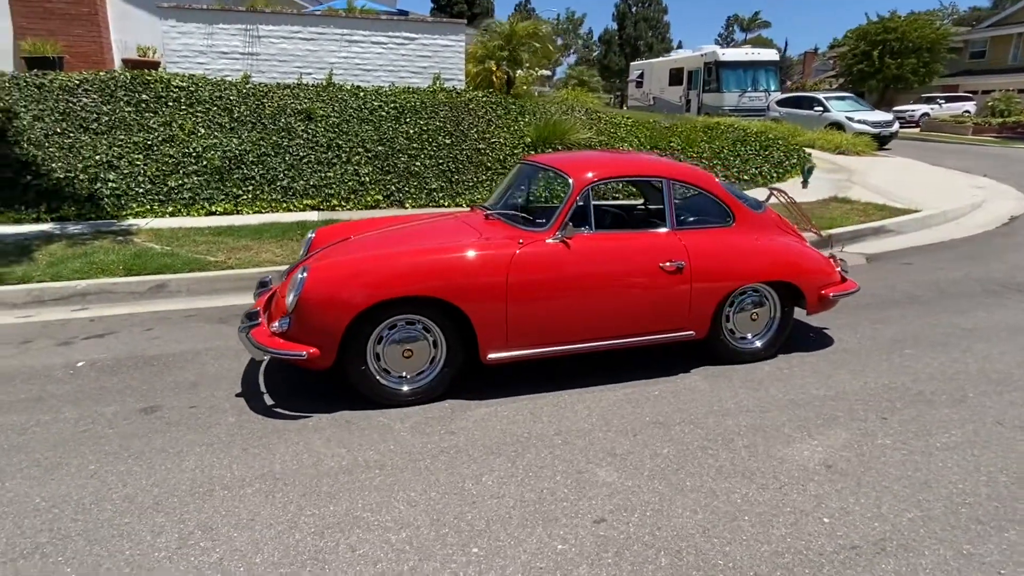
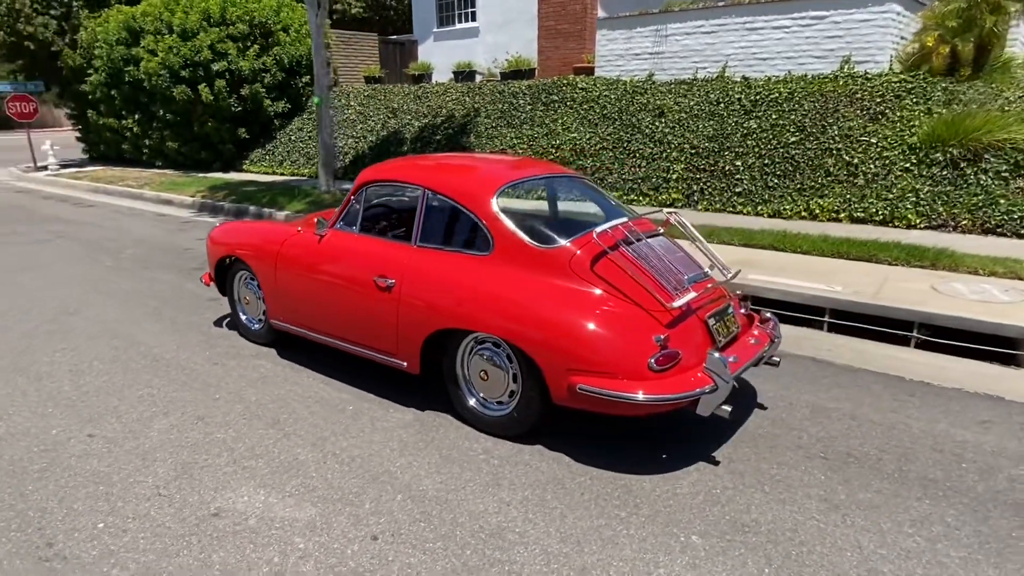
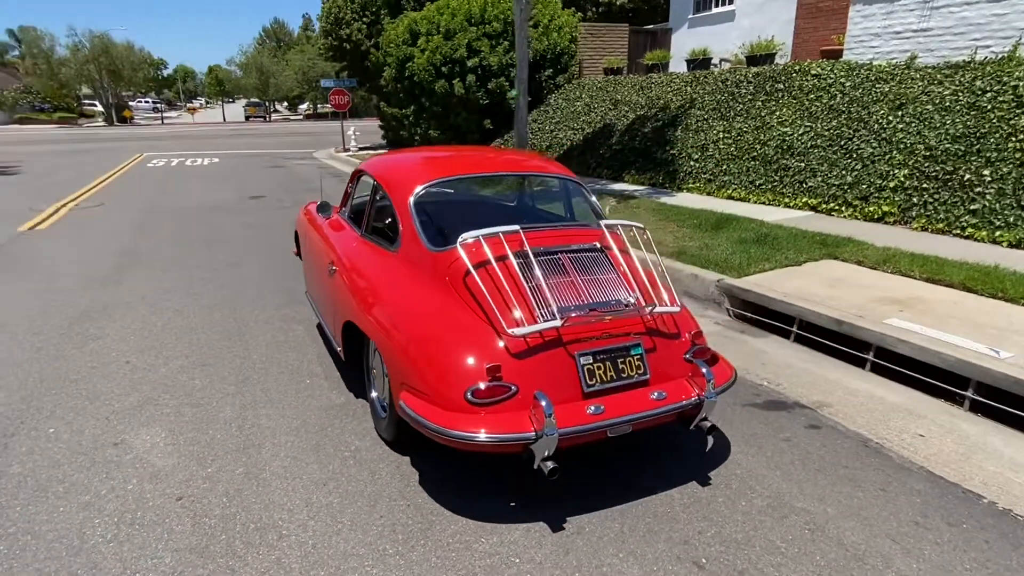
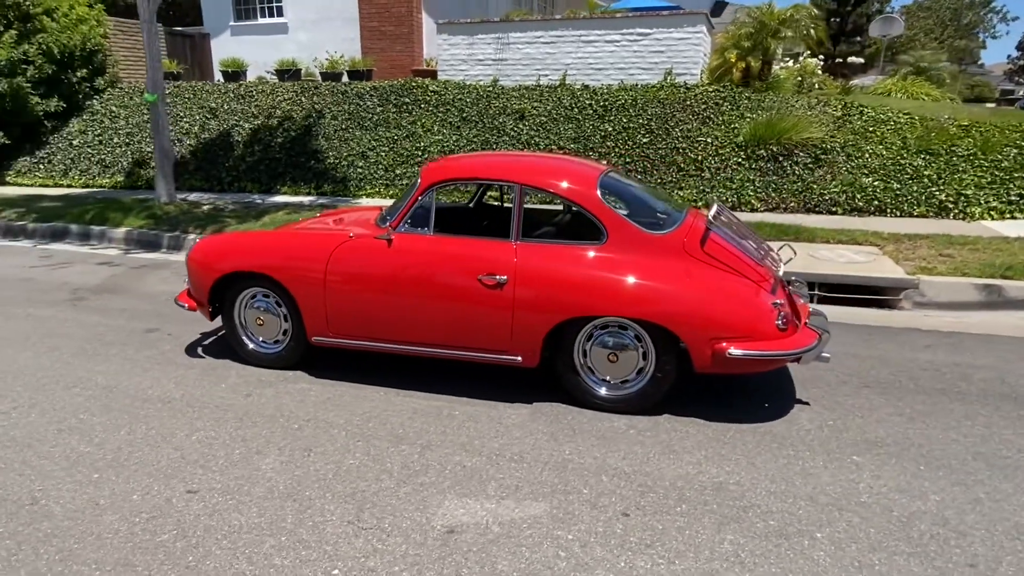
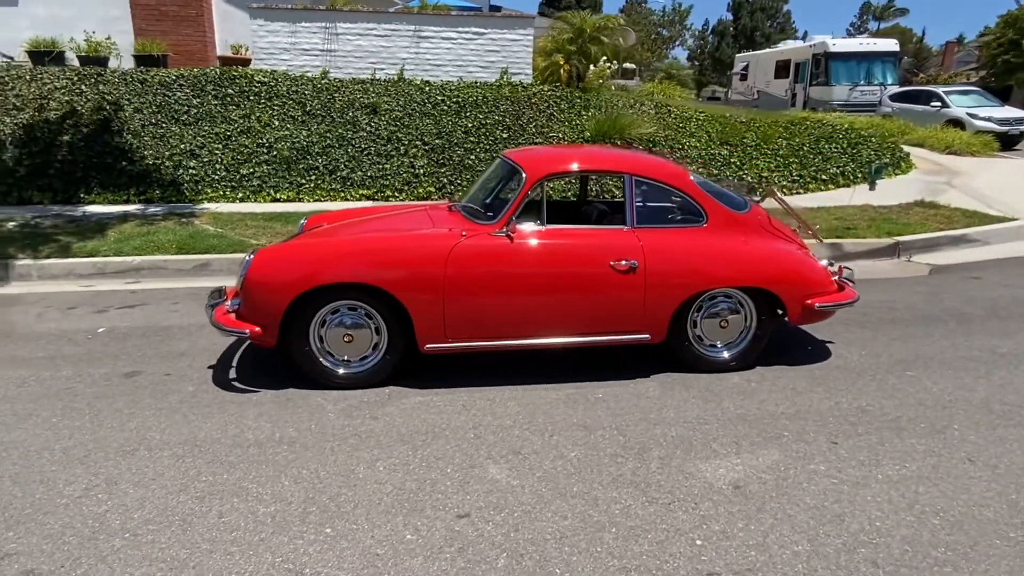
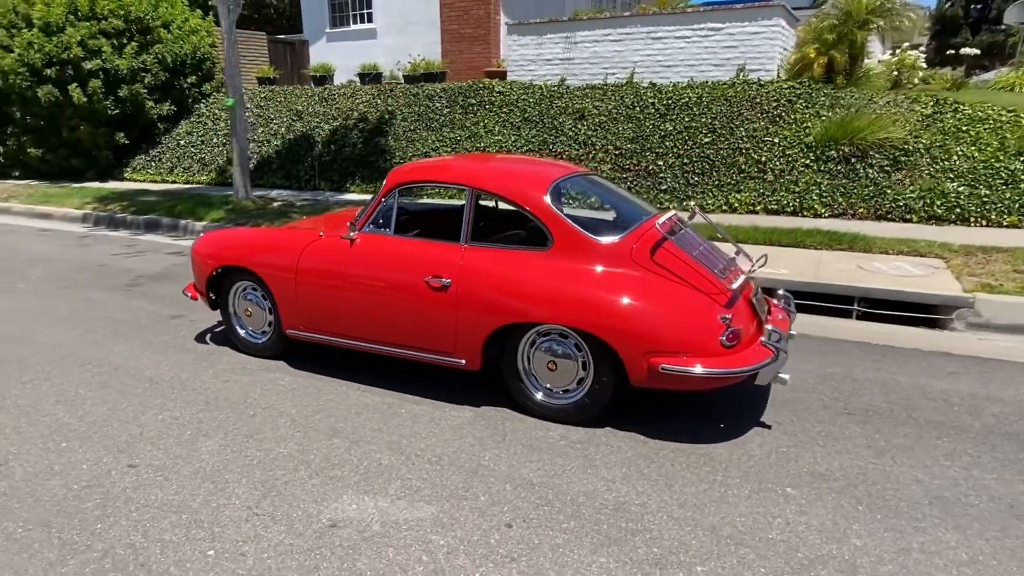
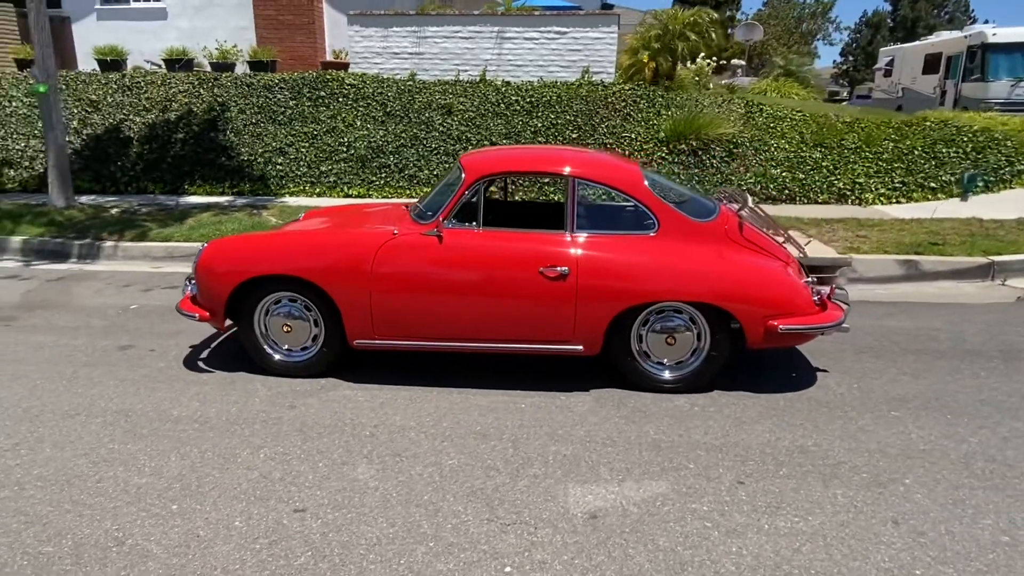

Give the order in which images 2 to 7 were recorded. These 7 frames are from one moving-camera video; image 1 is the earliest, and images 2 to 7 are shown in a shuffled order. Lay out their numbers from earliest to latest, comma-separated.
5, 7, 4, 6, 2, 3
